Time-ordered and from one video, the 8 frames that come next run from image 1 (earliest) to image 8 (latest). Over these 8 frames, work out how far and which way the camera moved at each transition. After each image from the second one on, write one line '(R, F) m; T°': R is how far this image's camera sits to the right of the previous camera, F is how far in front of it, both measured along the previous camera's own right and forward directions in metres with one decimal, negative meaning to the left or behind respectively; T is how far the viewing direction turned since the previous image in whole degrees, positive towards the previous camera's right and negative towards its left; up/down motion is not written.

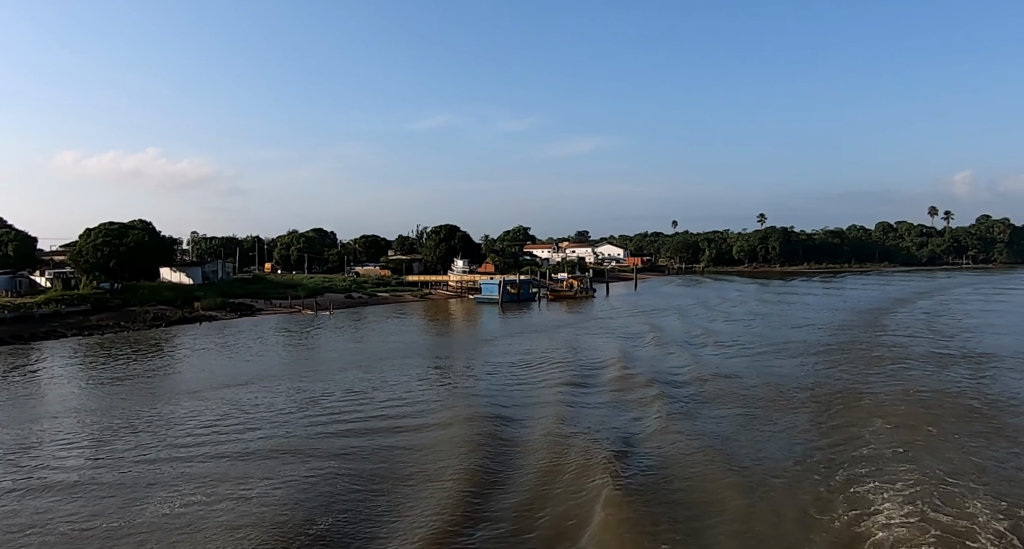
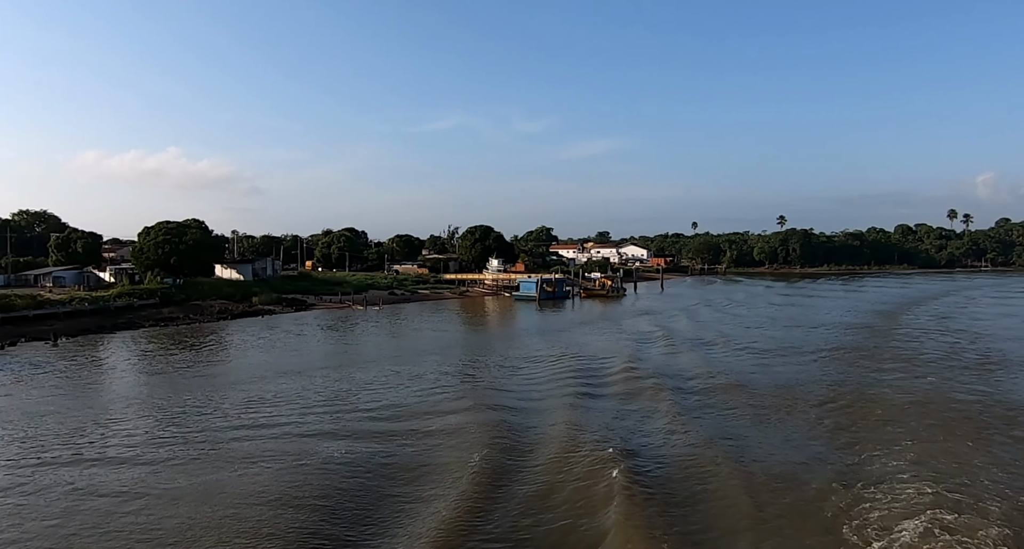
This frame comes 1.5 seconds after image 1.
(-0.7, -0.8) m; -1°
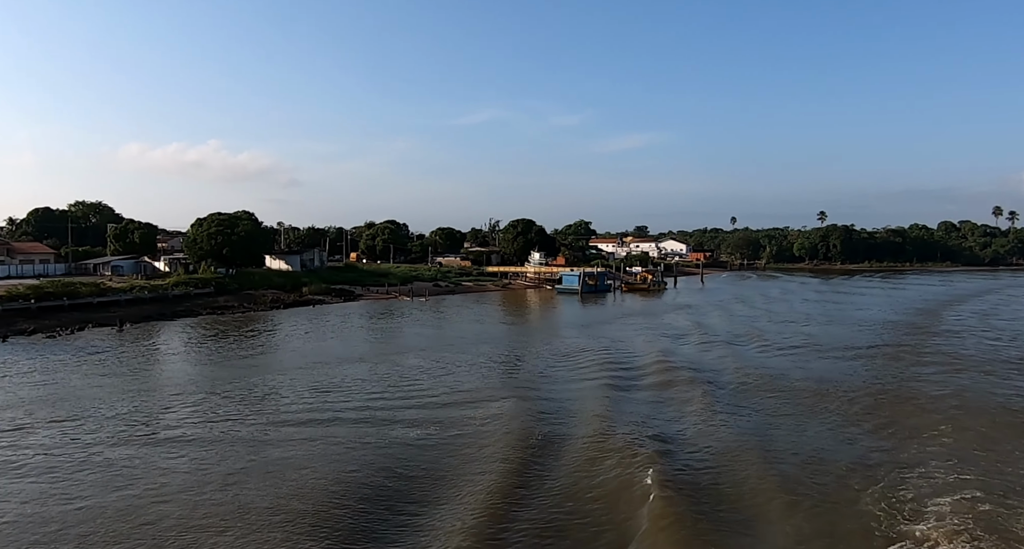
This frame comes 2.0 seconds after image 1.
(-0.4, +0.1) m; -3°
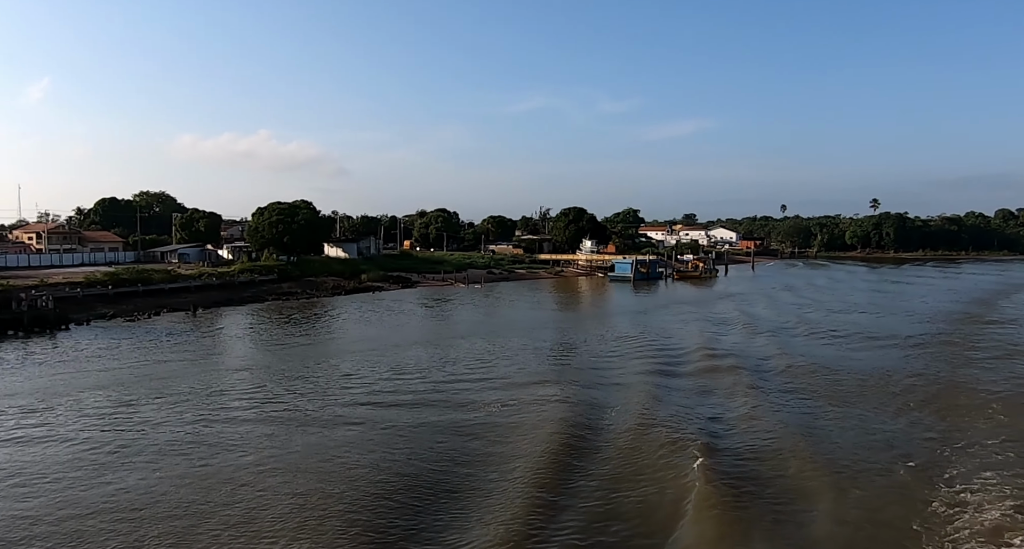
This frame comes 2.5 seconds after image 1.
(-0.5, +0.1) m; -4°
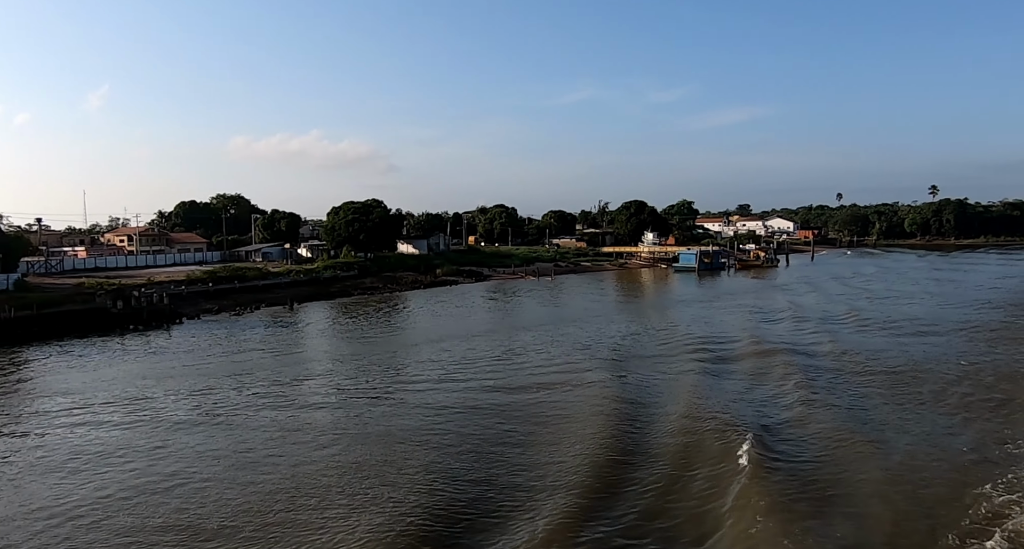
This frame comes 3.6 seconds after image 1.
(-0.9, -0.2) m; -4°
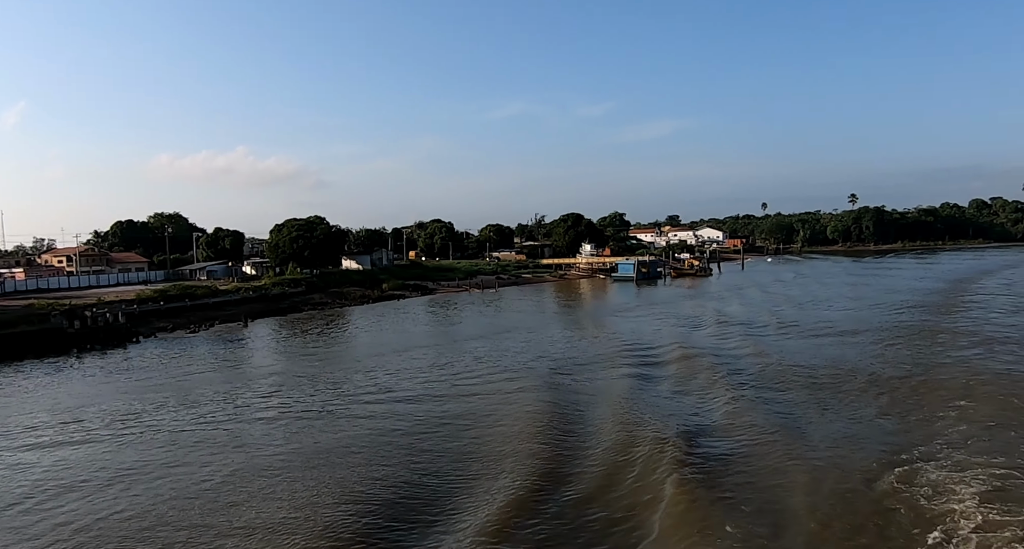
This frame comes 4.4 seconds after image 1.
(0.0, -1.0) m; +5°
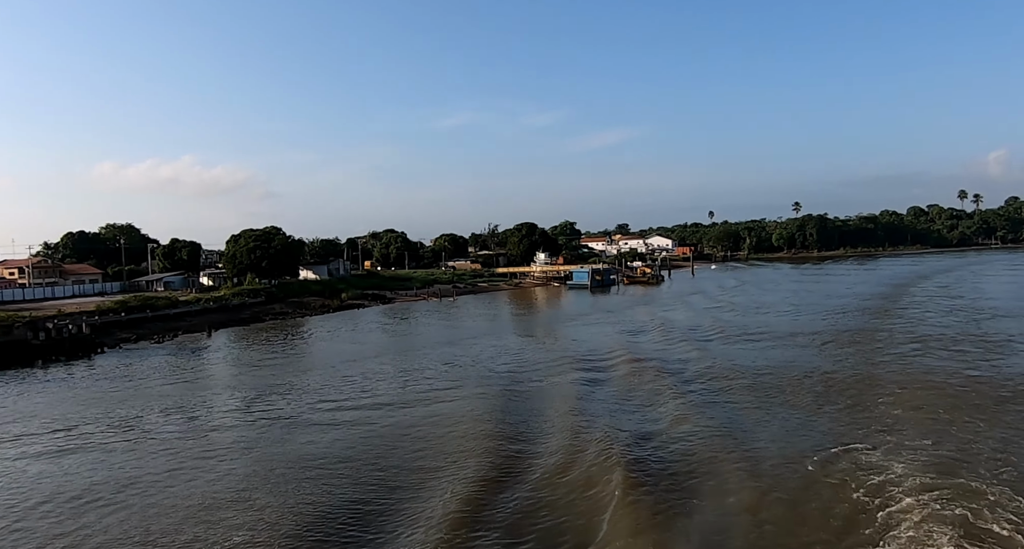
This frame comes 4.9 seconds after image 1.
(0.0, -0.8) m; +4°
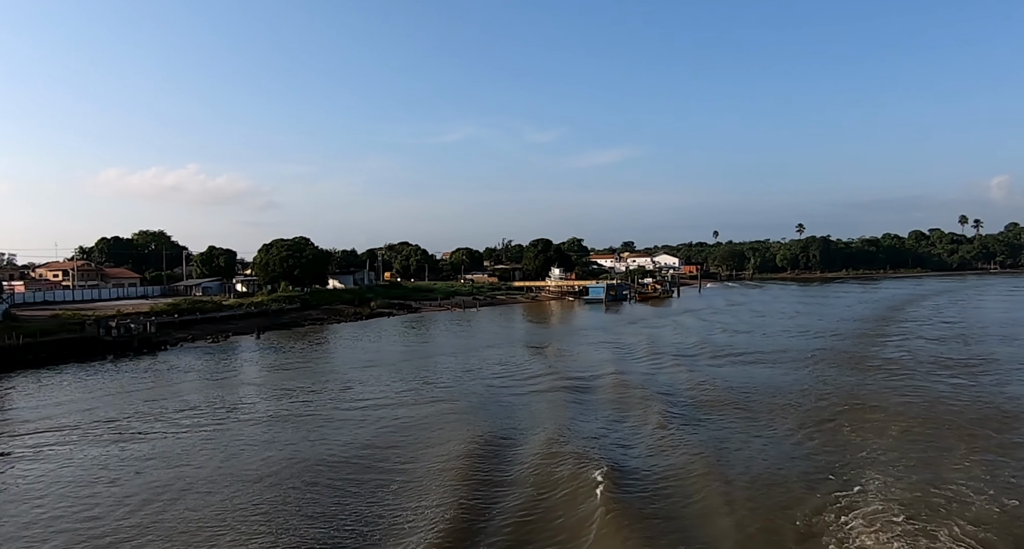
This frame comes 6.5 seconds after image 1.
(-0.7, -1.0) m; 0°
